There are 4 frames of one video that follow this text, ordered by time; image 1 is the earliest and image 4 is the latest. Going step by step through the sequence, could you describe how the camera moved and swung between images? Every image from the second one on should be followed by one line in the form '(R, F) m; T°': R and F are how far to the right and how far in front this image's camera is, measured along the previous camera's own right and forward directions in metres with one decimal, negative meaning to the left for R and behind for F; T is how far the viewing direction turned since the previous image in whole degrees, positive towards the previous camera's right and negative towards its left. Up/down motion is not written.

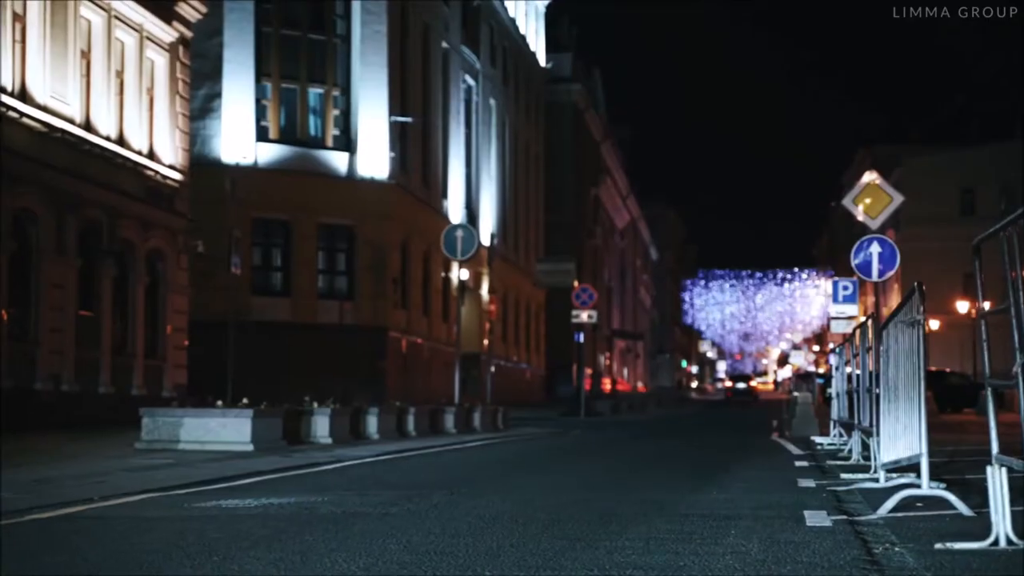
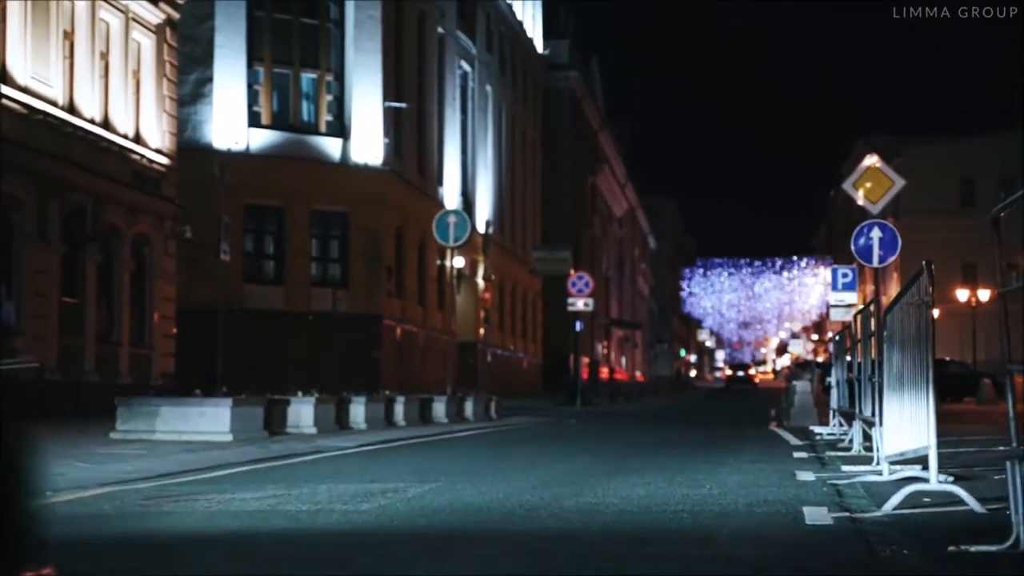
(+0.1, +0.6) m; 0°
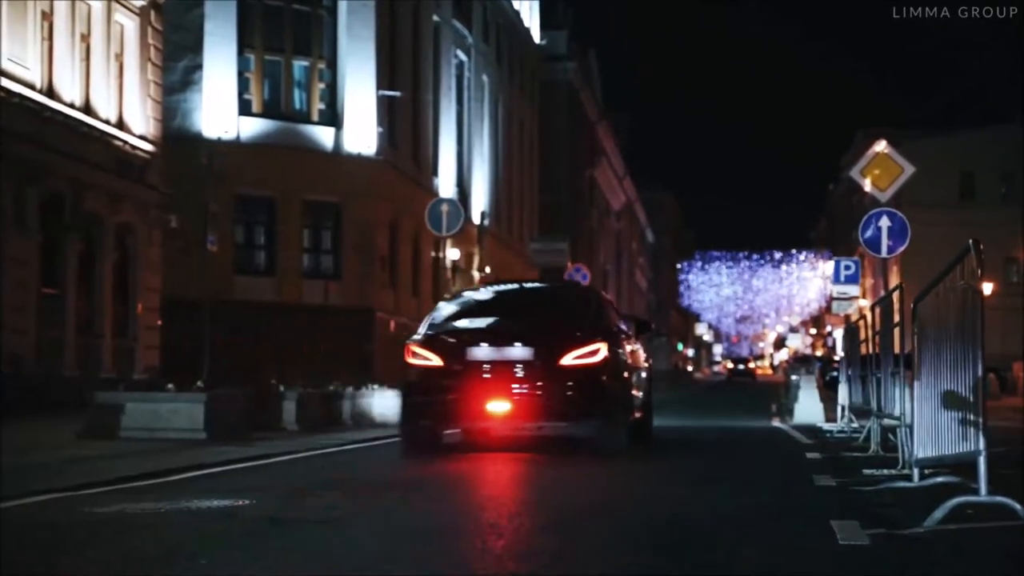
(0.0, +0.9) m; 0°
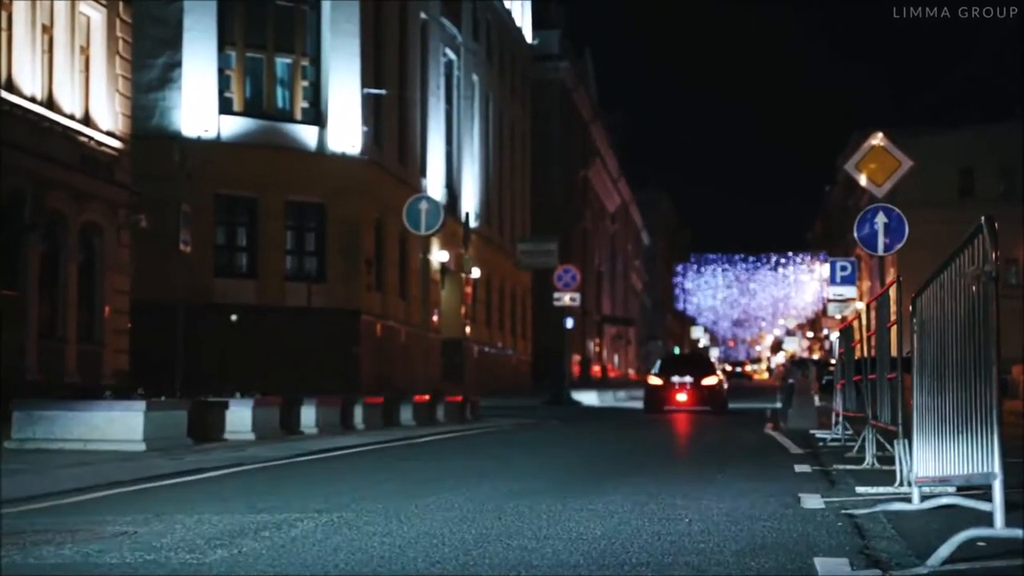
(+0.3, +1.1) m; 0°
